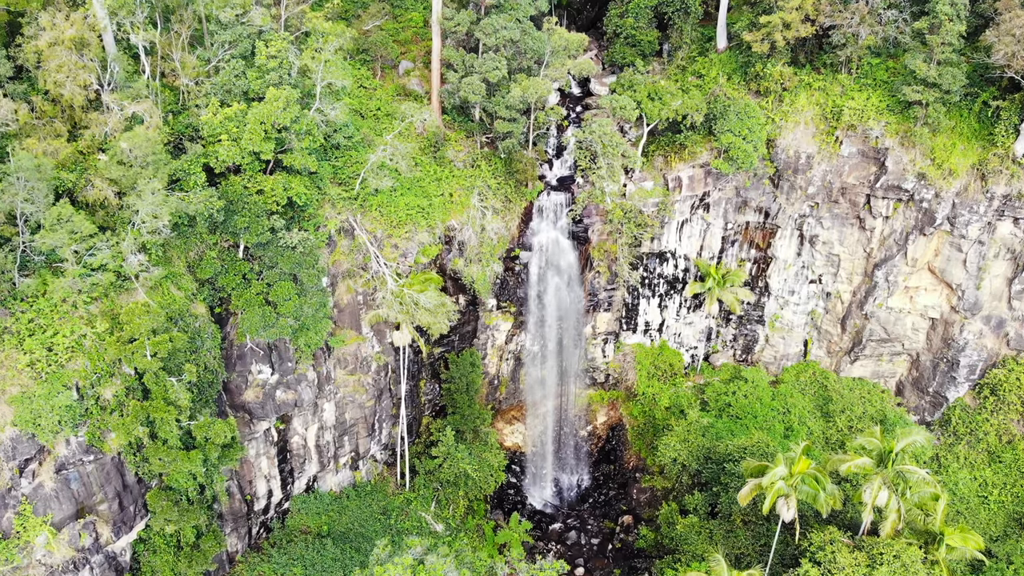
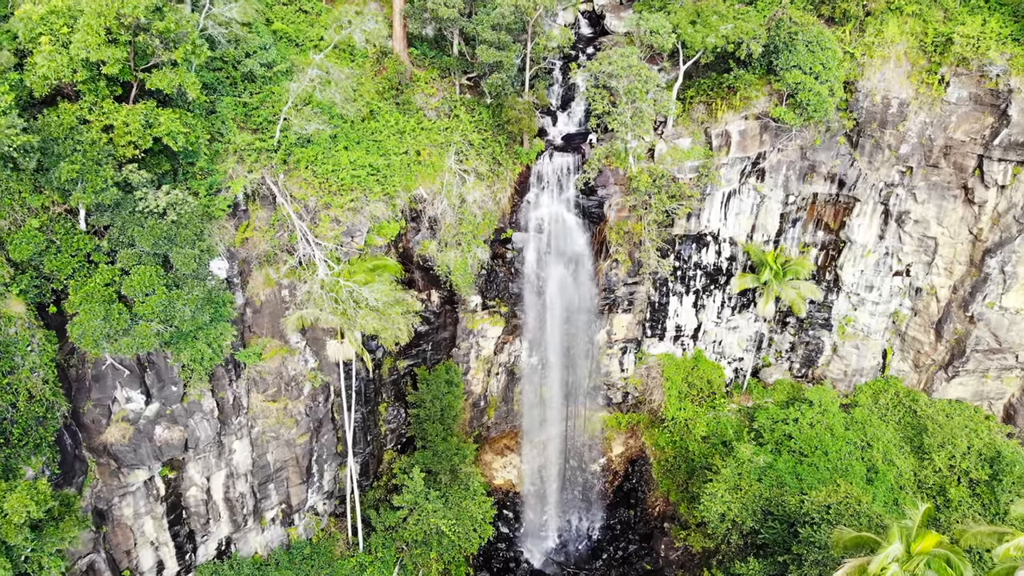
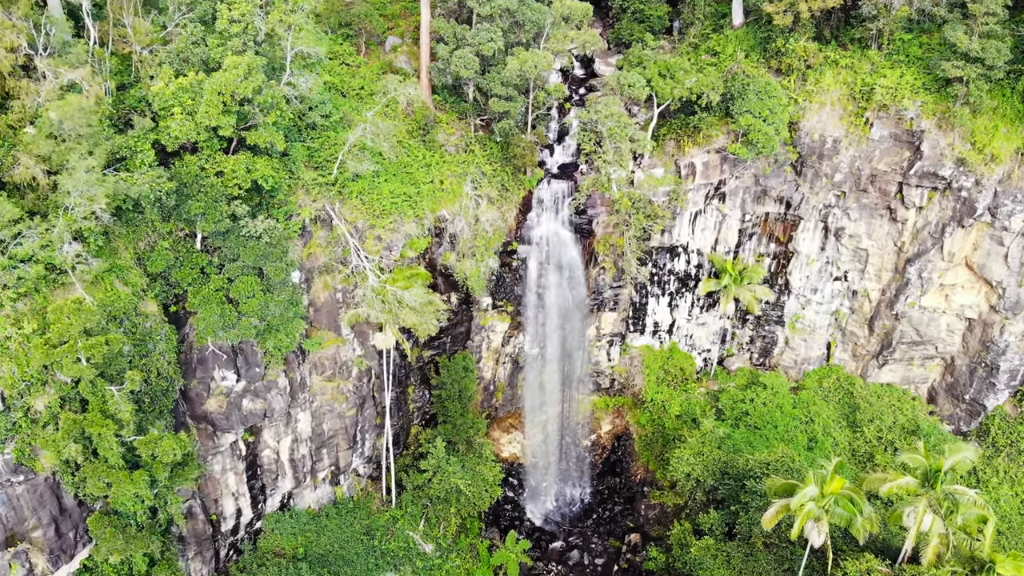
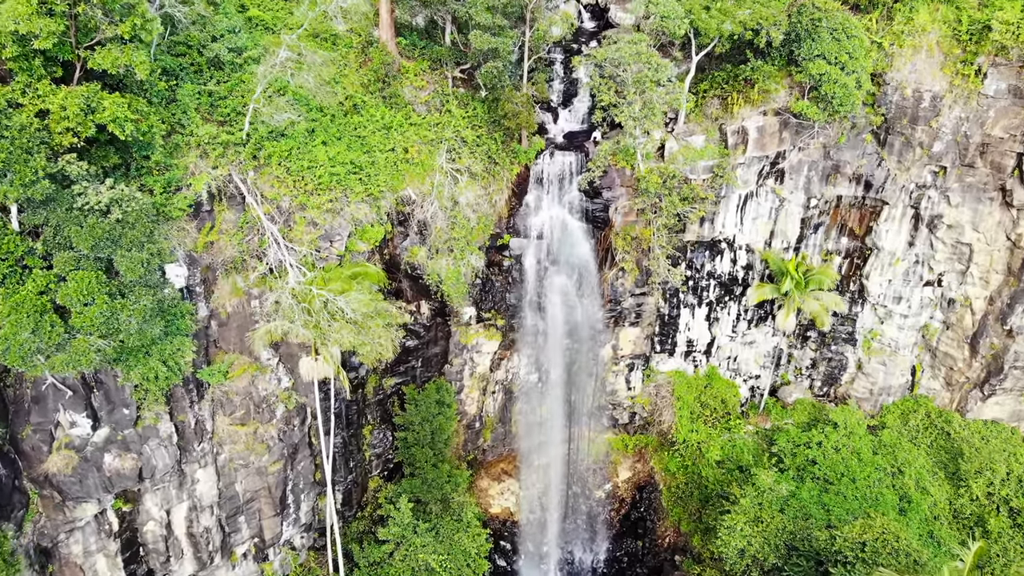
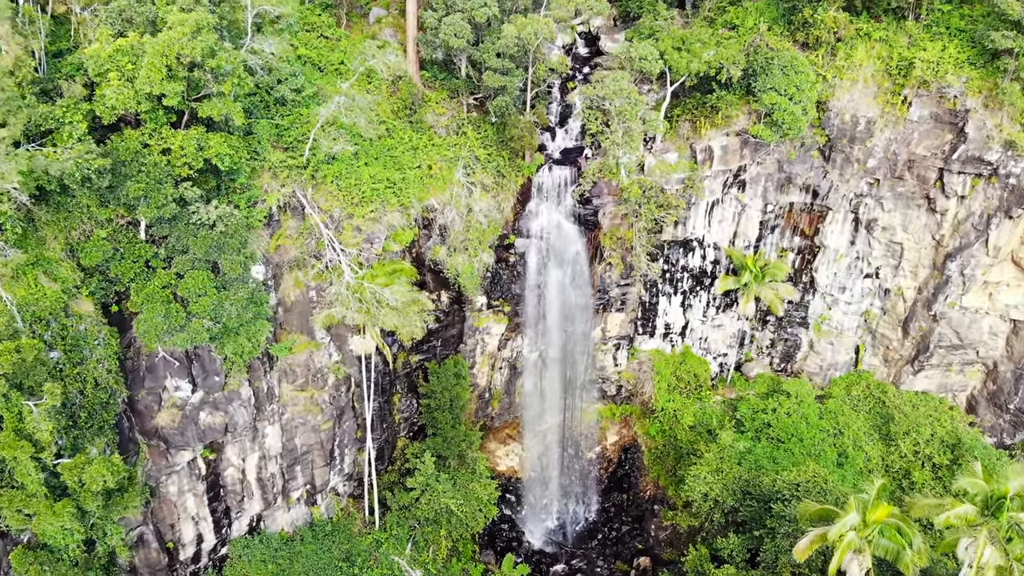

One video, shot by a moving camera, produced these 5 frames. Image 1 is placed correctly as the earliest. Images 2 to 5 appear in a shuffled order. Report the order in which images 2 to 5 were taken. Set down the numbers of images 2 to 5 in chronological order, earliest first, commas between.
3, 5, 2, 4
